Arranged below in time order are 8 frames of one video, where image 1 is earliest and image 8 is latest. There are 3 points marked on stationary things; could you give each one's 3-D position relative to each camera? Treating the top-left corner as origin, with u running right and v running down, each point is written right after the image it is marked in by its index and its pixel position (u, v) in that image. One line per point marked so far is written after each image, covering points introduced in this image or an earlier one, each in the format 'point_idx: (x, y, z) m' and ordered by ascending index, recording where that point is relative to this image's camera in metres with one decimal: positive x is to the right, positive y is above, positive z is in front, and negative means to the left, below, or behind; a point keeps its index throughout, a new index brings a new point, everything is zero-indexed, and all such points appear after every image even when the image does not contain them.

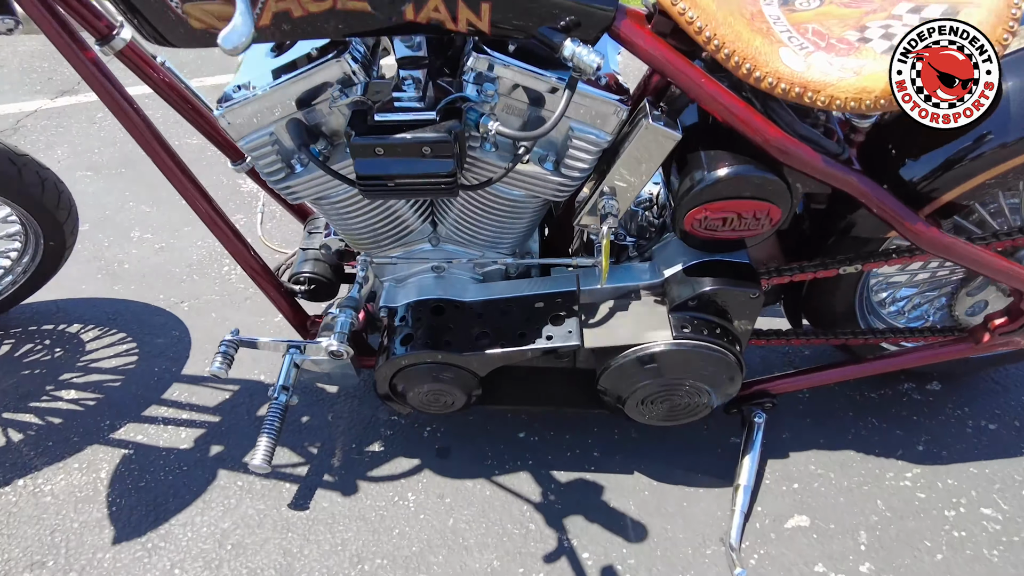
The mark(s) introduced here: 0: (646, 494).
0: (+0.4, -0.6, +1.9) m
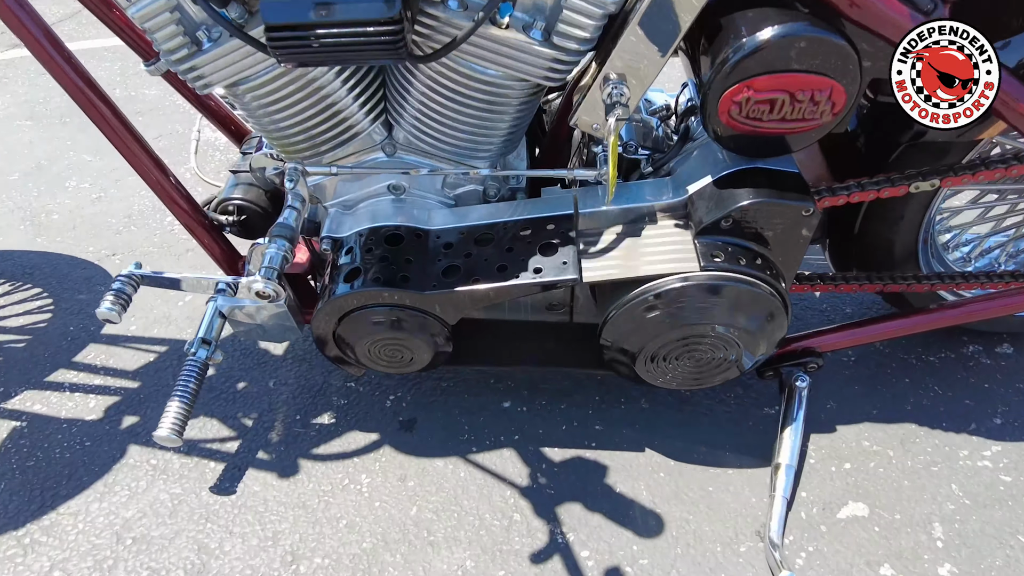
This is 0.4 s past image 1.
0: (+0.3, -0.4, +1.5) m
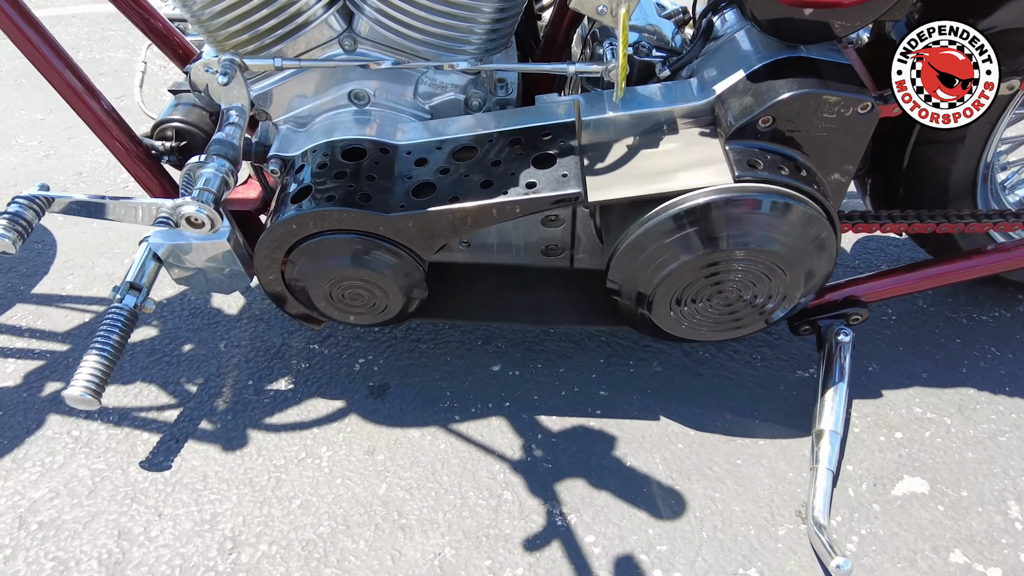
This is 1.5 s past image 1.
0: (+0.3, -0.3, +1.2) m
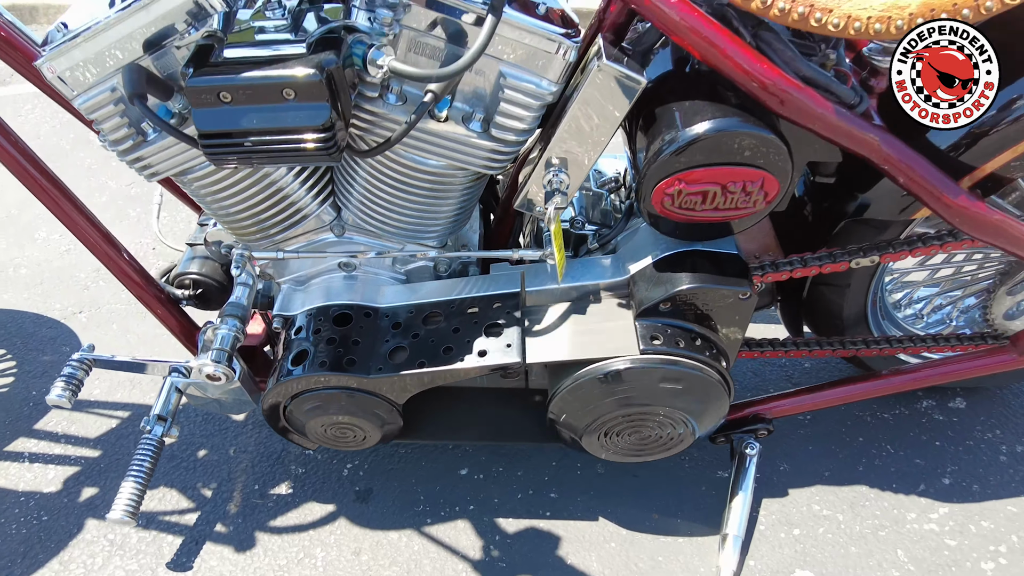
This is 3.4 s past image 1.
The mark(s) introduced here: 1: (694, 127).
0: (+0.2, -0.6, +1.5) m
1: (+0.3, +0.3, +1.1) m
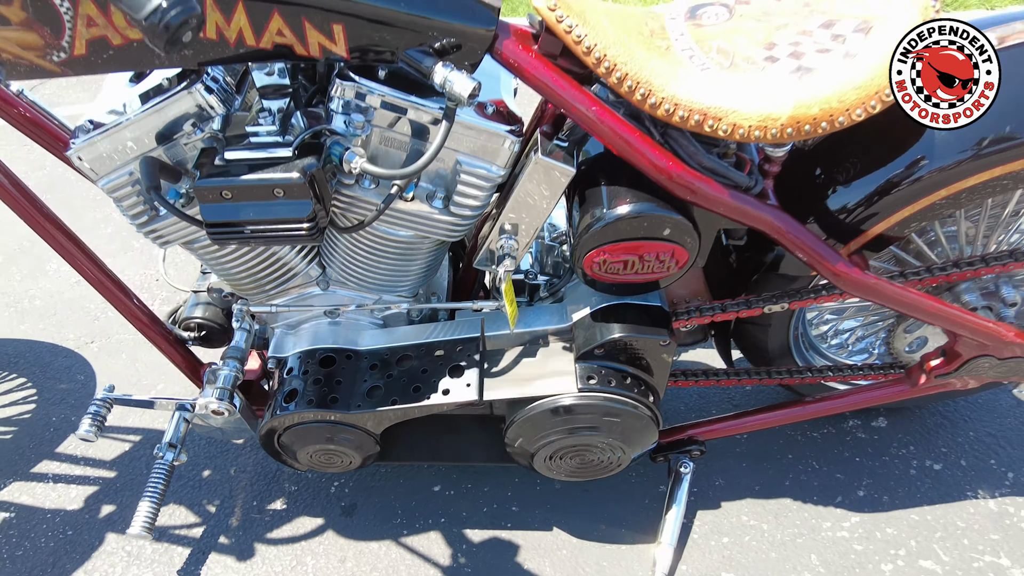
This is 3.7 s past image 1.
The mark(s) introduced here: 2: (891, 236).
0: (+0.1, -0.7, +1.7) m
1: (+0.2, +0.2, +1.3) m
2: (+0.9, +0.1, +1.5) m
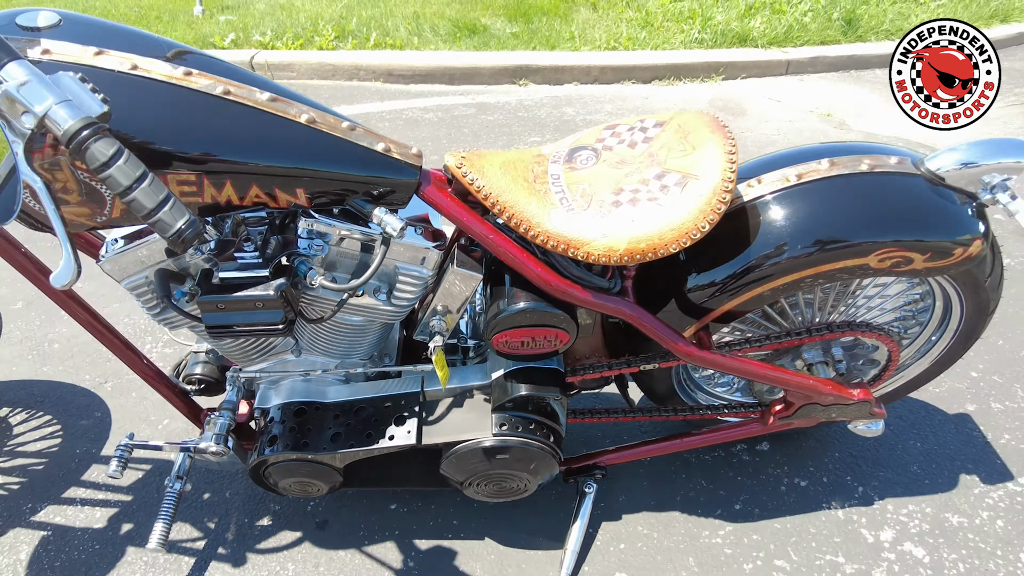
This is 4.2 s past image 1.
0: (-0.1, -0.9, +2.2) m
1: (0.0, 0.0, +1.8) m
2: (+0.7, -0.1, +1.9) m
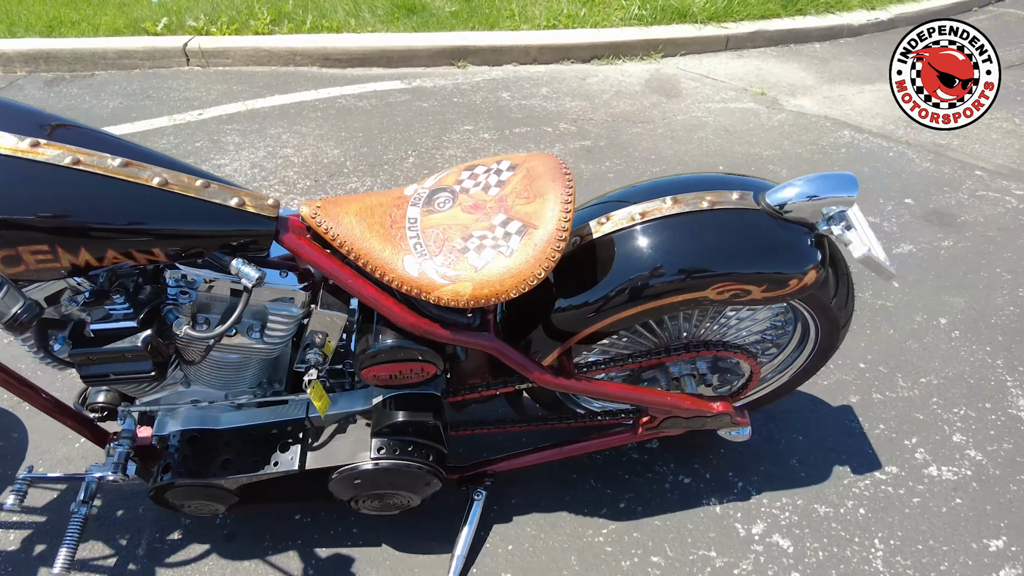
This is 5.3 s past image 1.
0: (-0.4, -0.9, +2.3) m
1: (-0.4, -0.2, +1.9) m
2: (+0.3, -0.1, +2.1) m
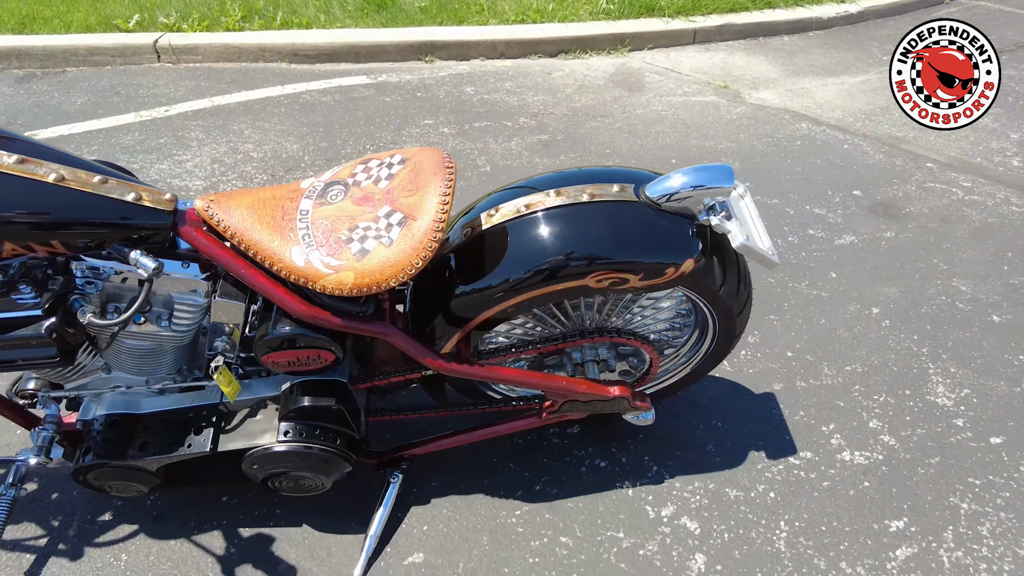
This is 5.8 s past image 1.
0: (-0.7, -0.9, +2.4) m
1: (-0.7, -0.1, +2.0) m
2: (0.0, -0.1, +2.2) m
